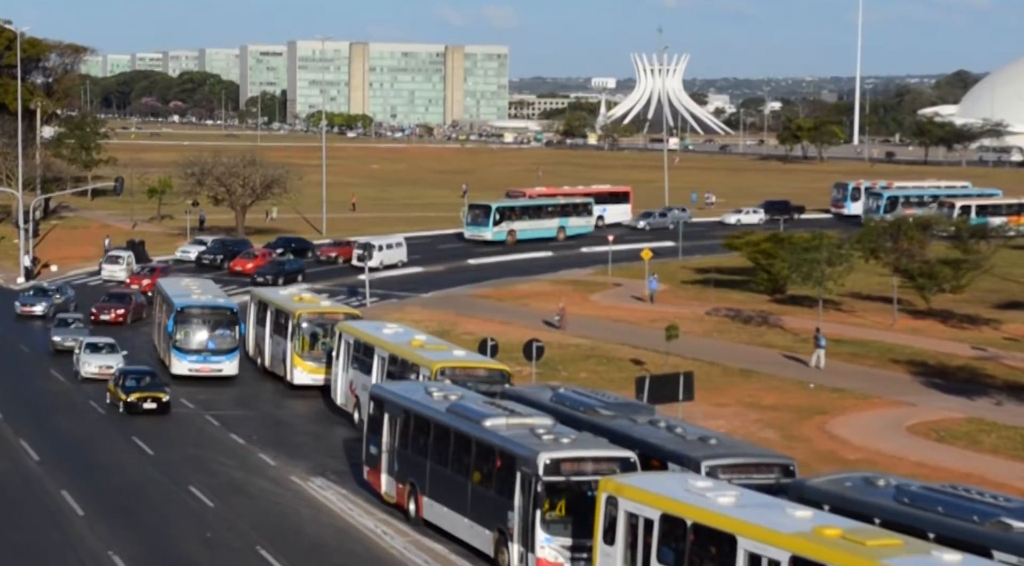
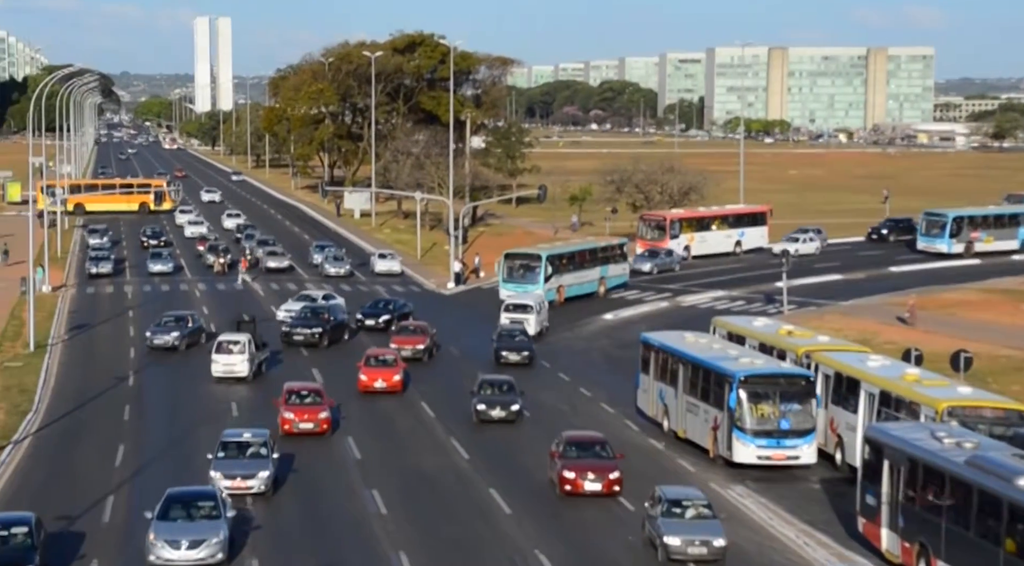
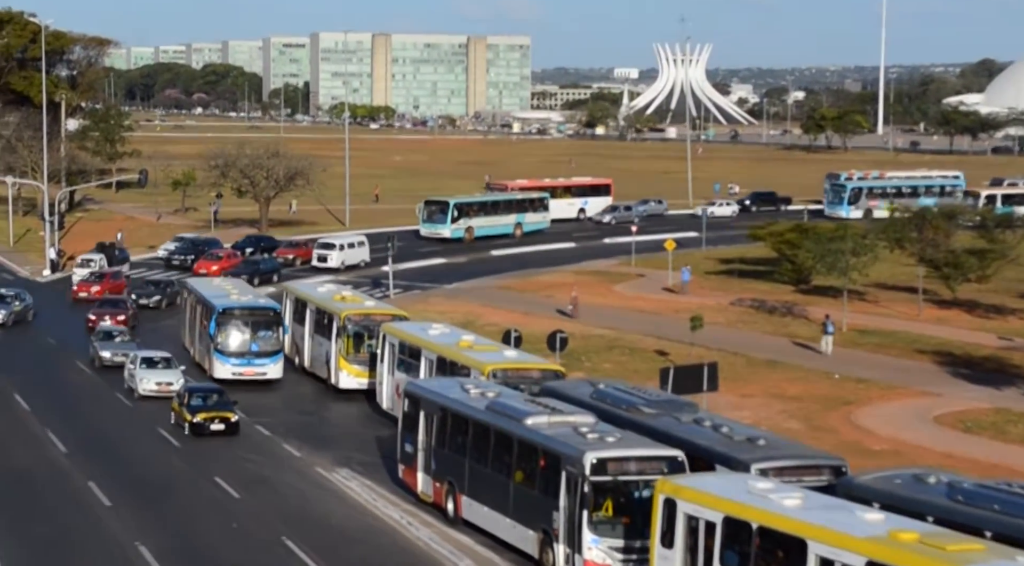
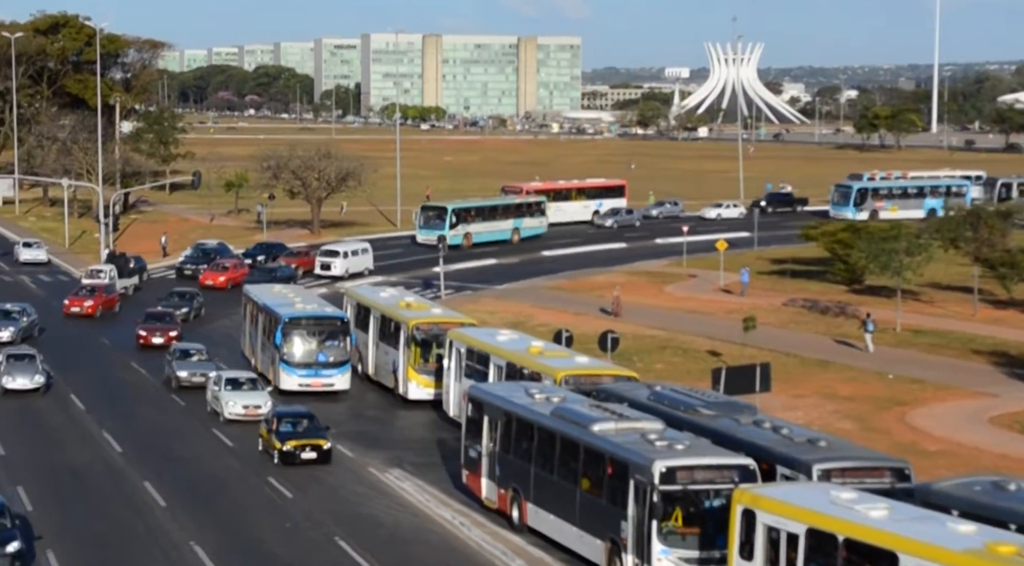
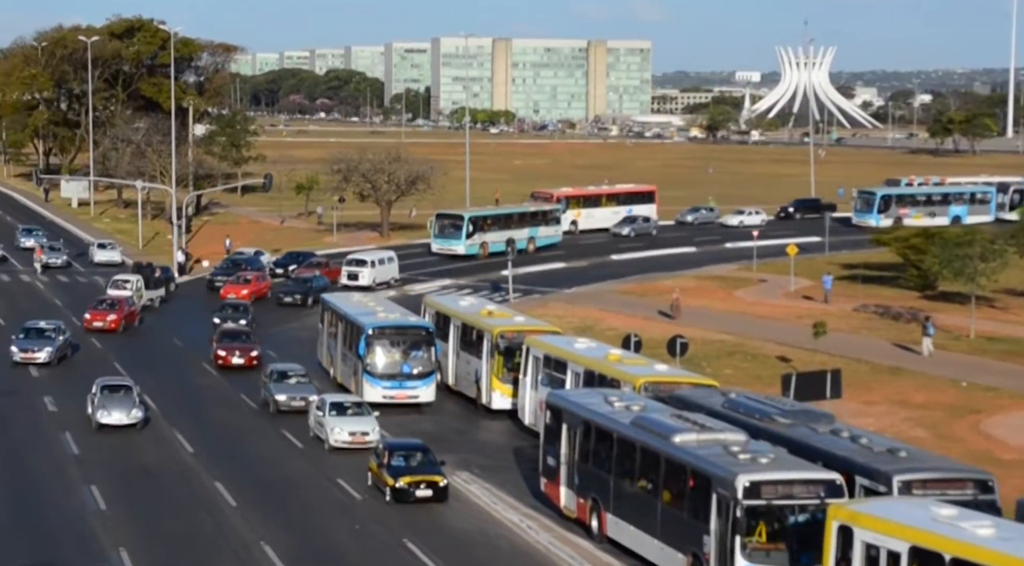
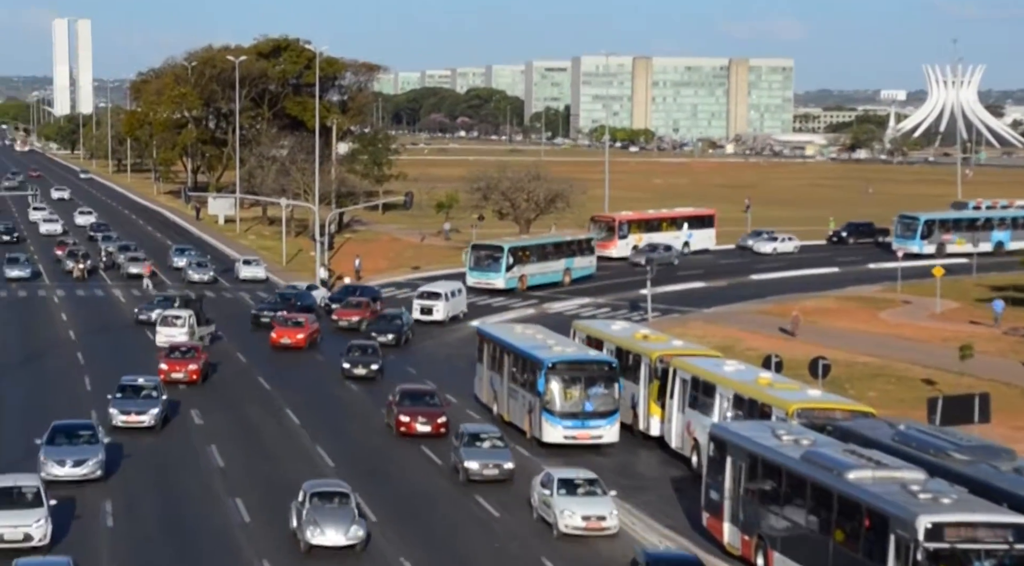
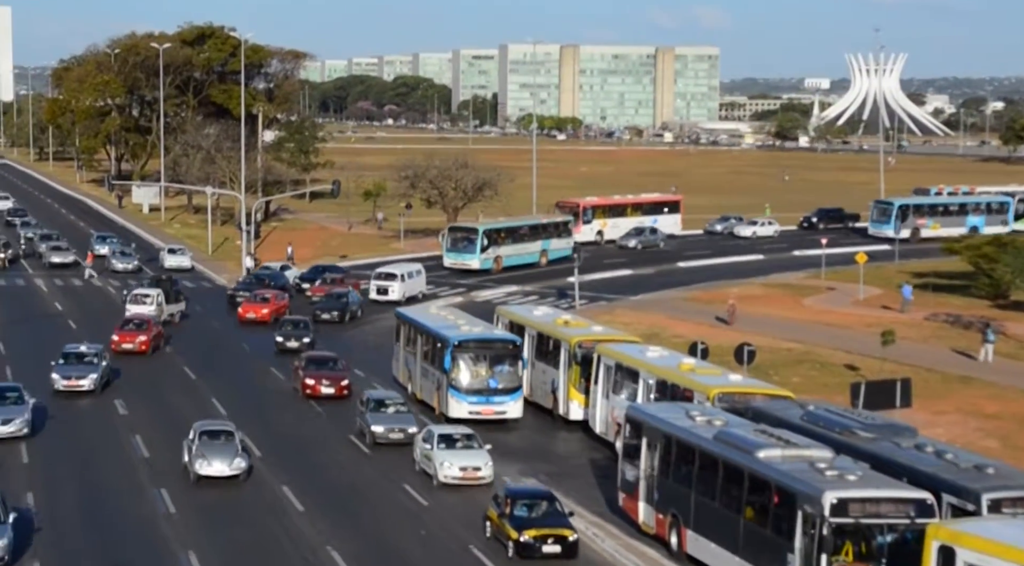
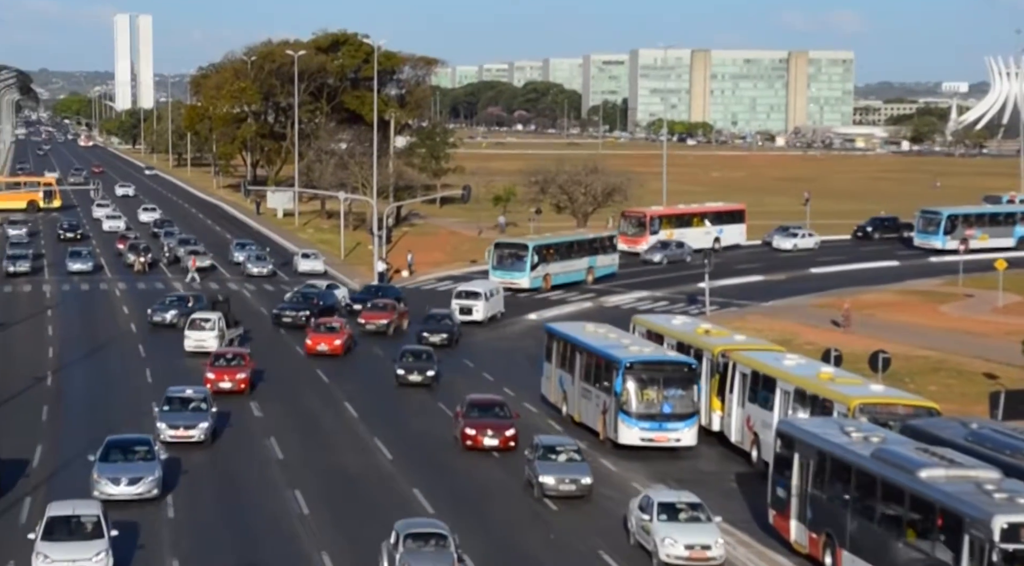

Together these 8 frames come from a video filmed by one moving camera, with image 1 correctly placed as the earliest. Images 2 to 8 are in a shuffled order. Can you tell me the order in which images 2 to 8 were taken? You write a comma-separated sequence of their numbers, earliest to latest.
3, 4, 5, 7, 6, 8, 2
